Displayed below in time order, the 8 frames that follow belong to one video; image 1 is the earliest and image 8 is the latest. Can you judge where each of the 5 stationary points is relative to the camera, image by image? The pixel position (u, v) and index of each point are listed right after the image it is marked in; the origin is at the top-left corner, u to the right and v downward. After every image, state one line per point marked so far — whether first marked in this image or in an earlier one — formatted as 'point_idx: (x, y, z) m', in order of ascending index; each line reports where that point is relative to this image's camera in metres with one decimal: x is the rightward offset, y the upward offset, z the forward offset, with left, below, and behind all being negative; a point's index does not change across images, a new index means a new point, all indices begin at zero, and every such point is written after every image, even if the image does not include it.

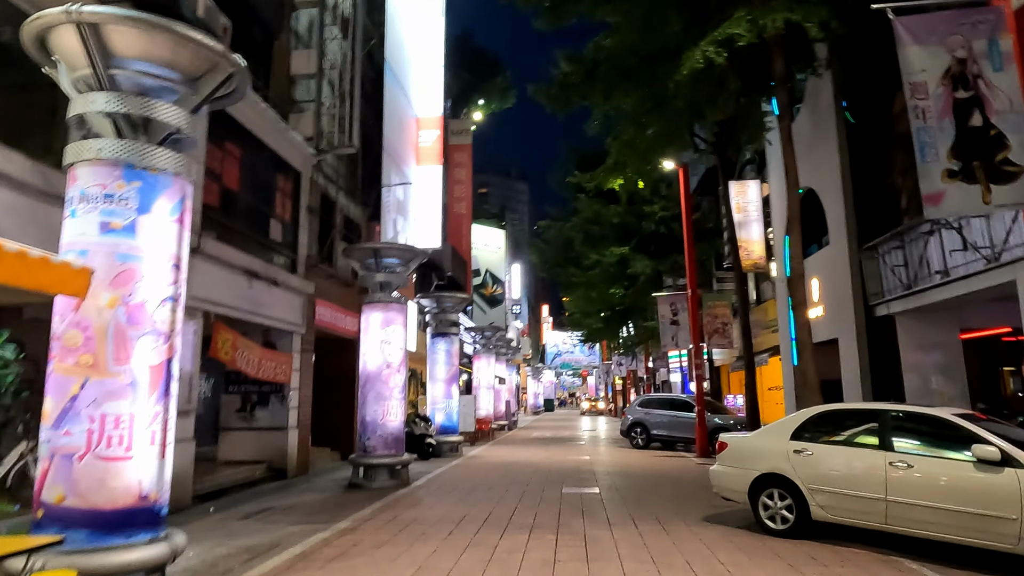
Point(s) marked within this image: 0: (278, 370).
0: (-4.7, -1.6, +13.3) m
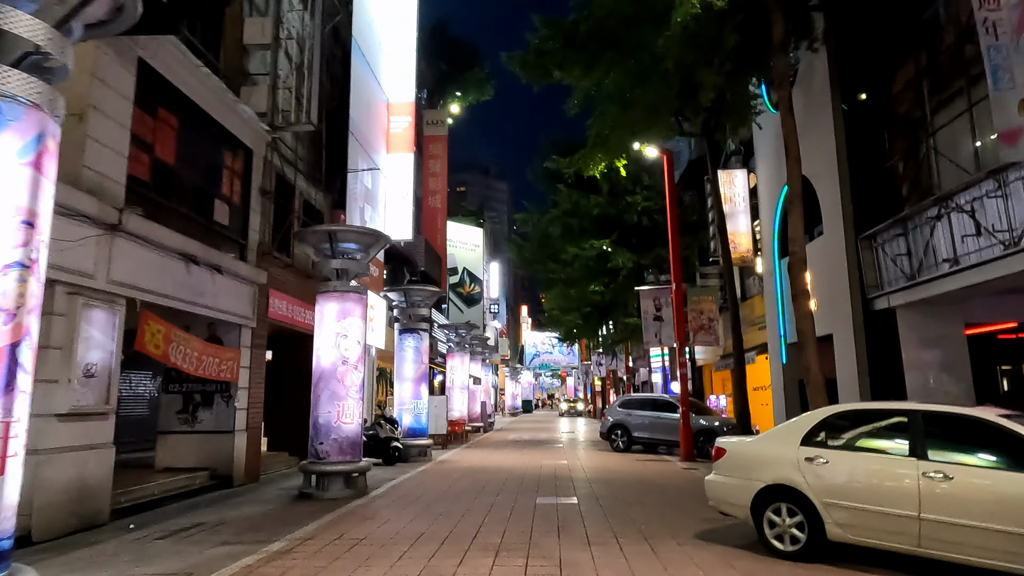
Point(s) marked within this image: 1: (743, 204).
0: (-5.2, -1.4, +11.9) m
1: (+6.5, +2.4, +18.4) m
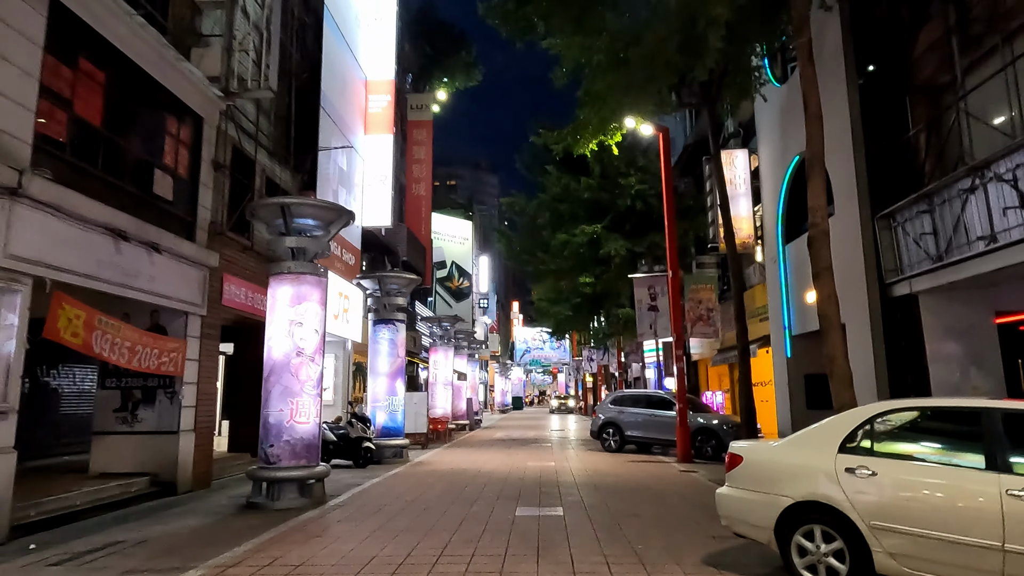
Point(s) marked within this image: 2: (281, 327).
0: (-5.6, -1.1, +10.6) m
1: (+6.1, +2.7, +17.2) m
2: (-3.5, -0.6, +9.9) m
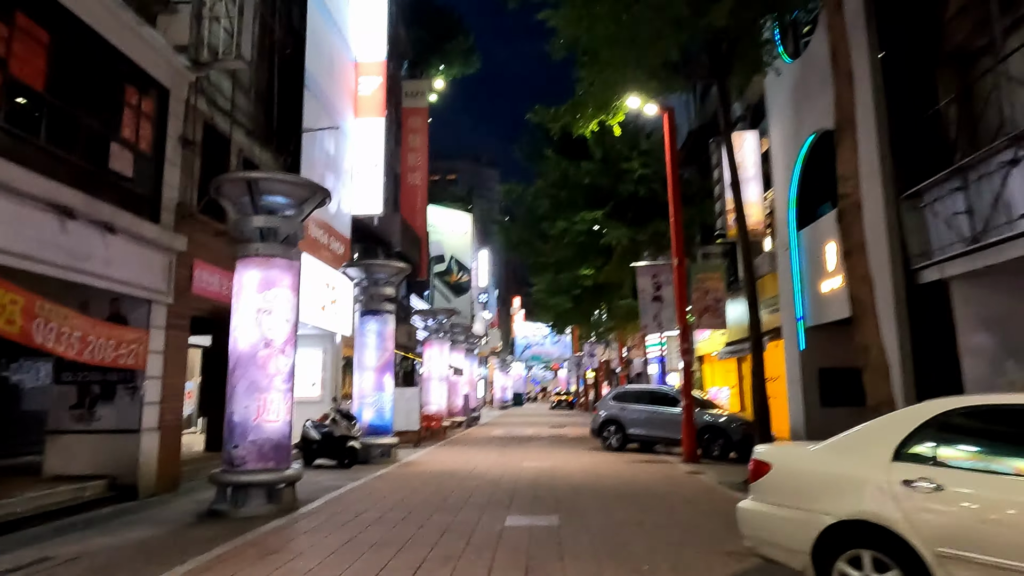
0: (-5.7, -0.9, +9.7) m
1: (+6.0, +2.9, +16.2) m
2: (-3.6, -0.4, +9.0) m
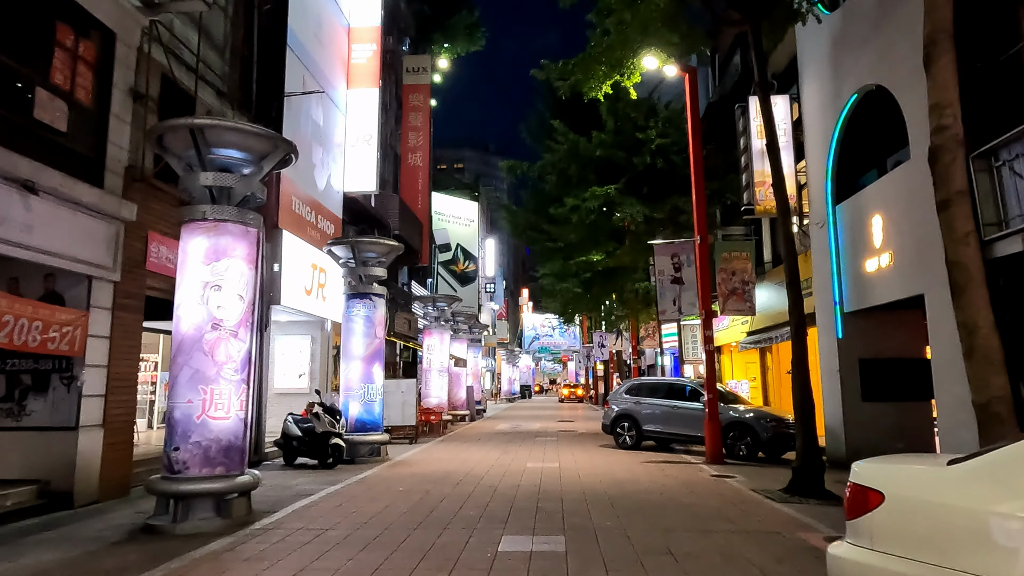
0: (-5.7, -0.6, +8.2) m
1: (+6.0, +3.3, +14.6) m
2: (-3.6, 0.0, +7.5) m
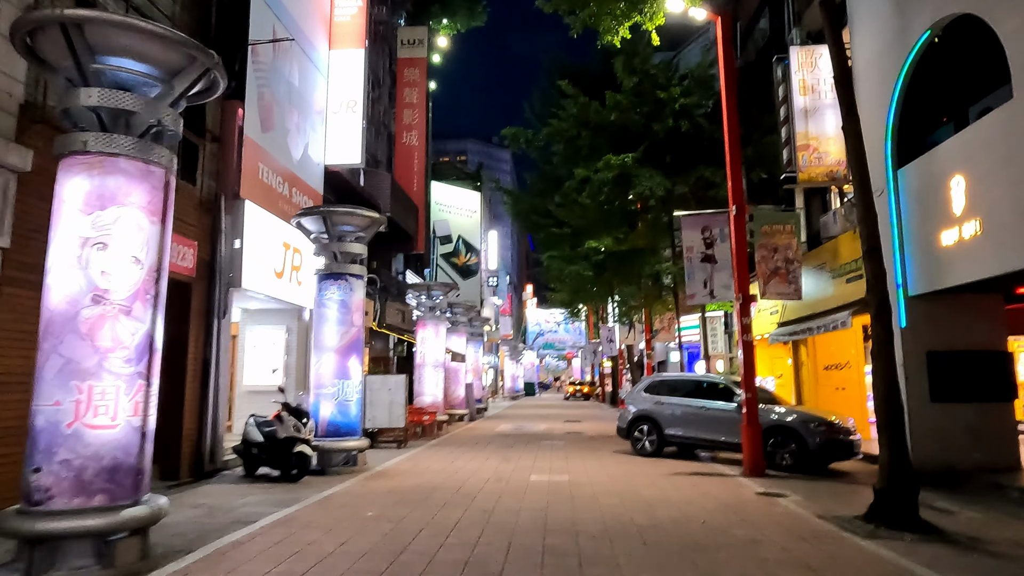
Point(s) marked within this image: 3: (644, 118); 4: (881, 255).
0: (-5.7, -0.2, +6.2) m
1: (+6.1, +3.7, +12.4) m
2: (-3.6, +0.3, +5.4) m
3: (+2.9, +3.8, +14.7) m
4: (+4.1, +0.4, +7.5) m
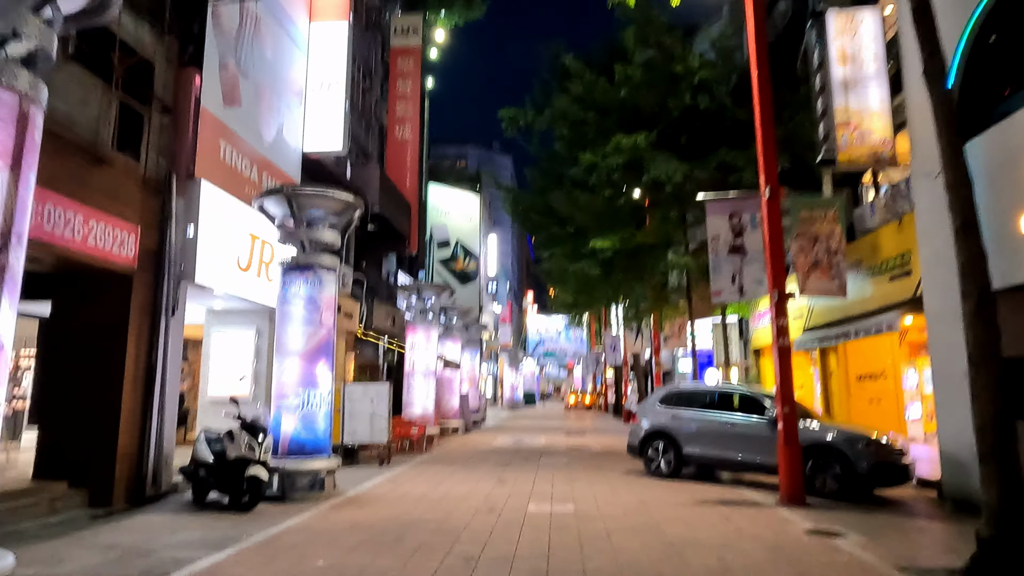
0: (-5.8, -0.1, +4.5) m
1: (+6.0, +3.7, +10.9) m
2: (-3.7, +0.5, +3.8) m
3: (+2.9, +3.8, +13.1) m
4: (+4.1, +0.5, +5.8) m
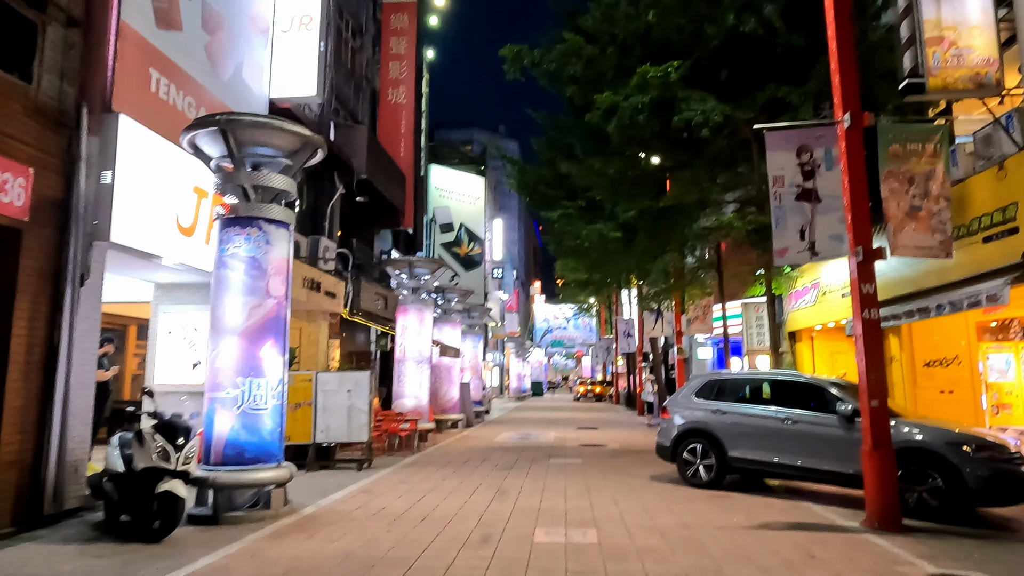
0: (-5.8, +0.3, +2.4) m
1: (+6.0, +4.2, +8.5) m
2: (-3.7, +0.8, +1.6) m
3: (+2.9, +4.3, +10.8) m
4: (+4.1, +0.9, +3.5) m
